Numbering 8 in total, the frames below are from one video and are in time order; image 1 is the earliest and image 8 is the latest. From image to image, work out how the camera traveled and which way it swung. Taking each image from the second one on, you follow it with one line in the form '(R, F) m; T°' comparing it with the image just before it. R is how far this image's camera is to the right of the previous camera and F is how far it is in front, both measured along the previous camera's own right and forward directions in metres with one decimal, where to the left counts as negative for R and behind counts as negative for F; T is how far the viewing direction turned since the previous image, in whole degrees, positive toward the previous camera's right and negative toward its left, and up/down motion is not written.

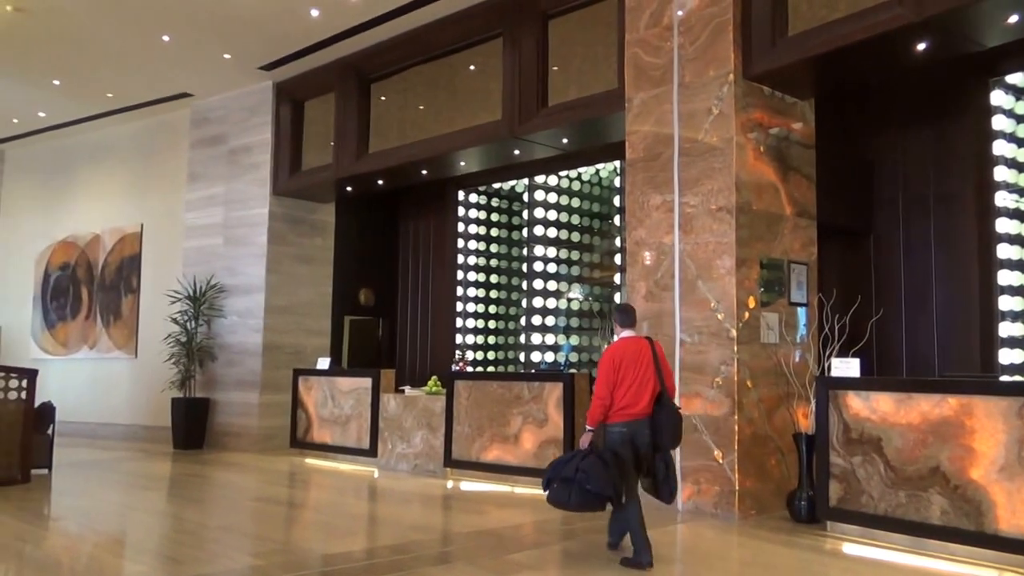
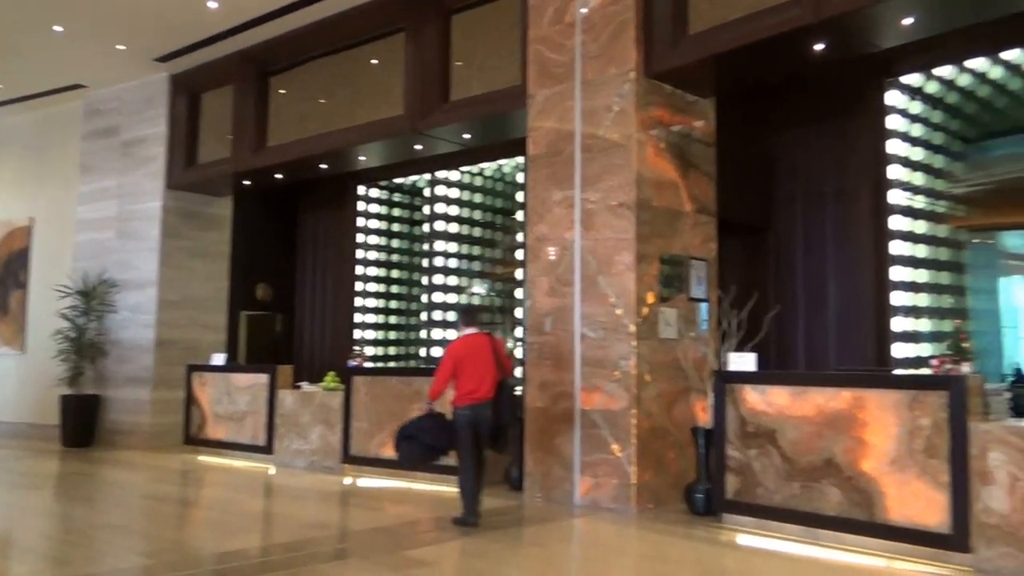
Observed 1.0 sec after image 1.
(+0.5, 0.0) m; +2°
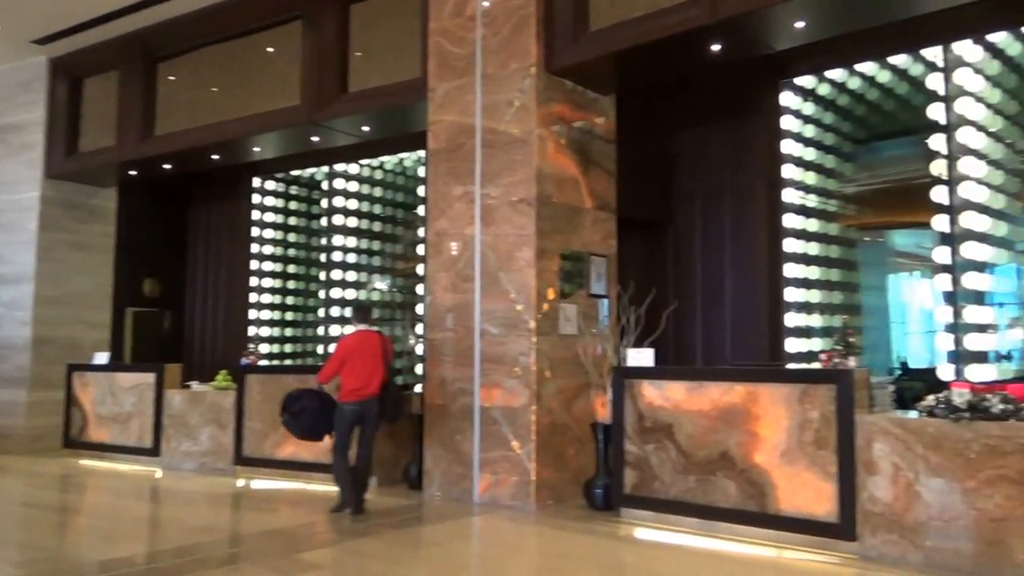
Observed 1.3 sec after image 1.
(+0.2, +0.1) m; +5°
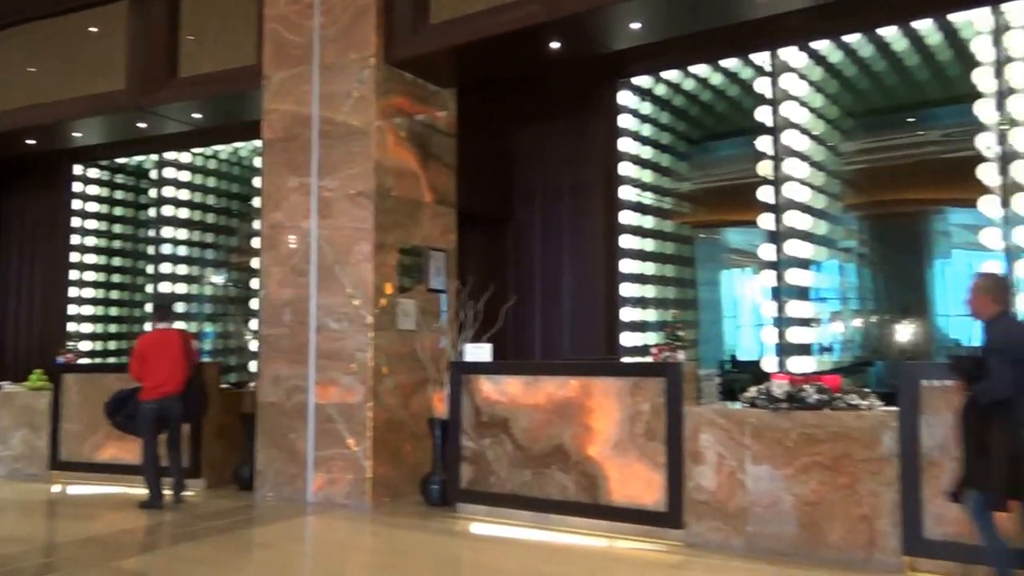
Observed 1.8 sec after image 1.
(+0.5, 0.0) m; +7°
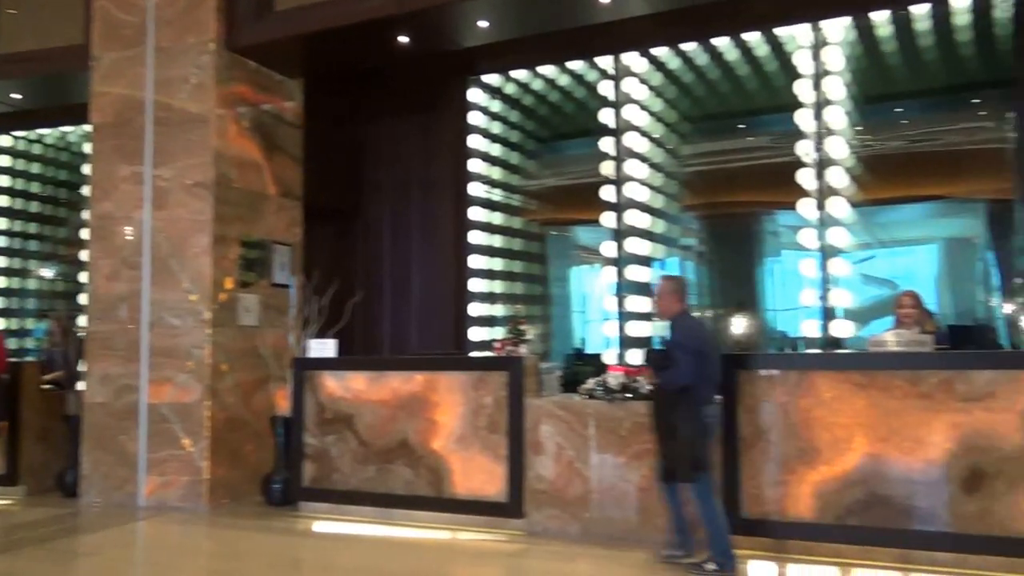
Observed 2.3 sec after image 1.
(+0.2, 0.0) m; +9°
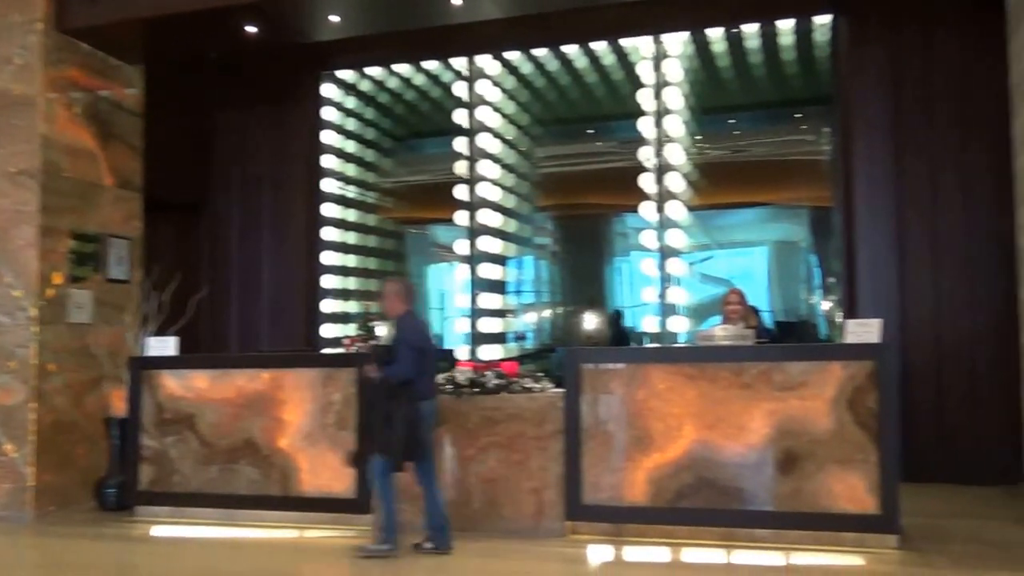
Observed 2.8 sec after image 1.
(+0.1, -0.1) m; +9°
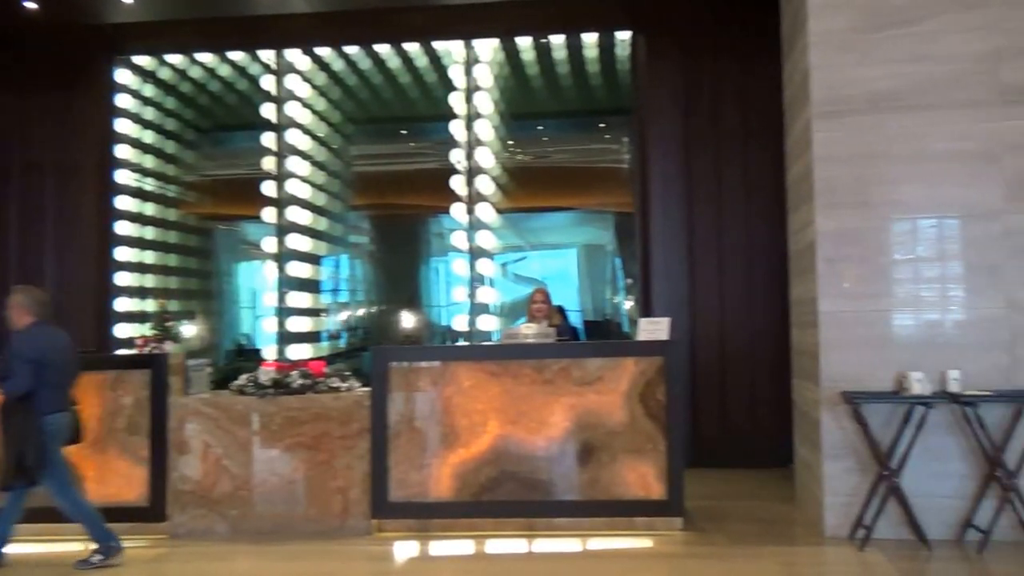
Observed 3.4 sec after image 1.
(+0.2, -0.1) m; +11°
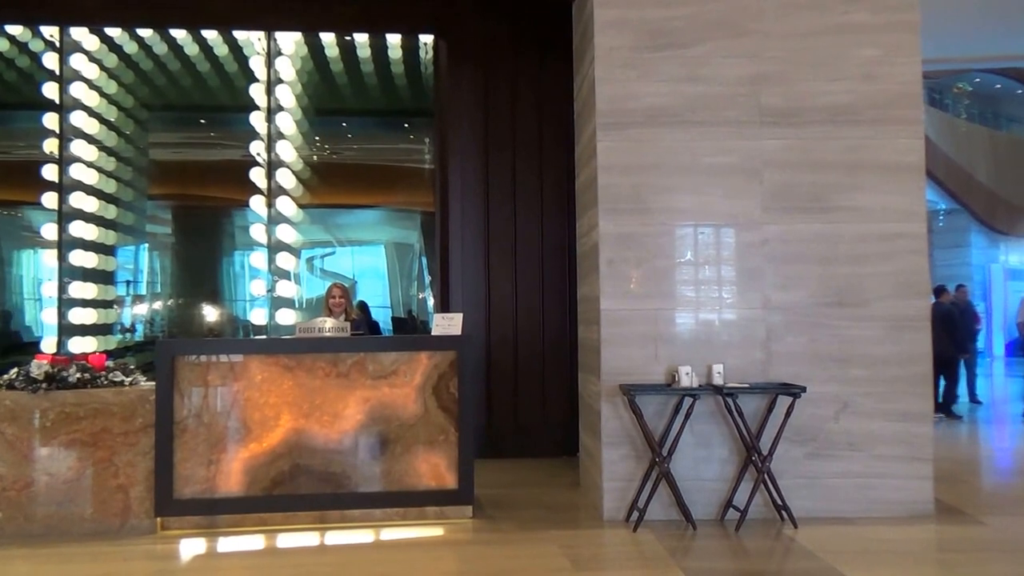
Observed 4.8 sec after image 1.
(+0.4, -0.2) m; +10°
